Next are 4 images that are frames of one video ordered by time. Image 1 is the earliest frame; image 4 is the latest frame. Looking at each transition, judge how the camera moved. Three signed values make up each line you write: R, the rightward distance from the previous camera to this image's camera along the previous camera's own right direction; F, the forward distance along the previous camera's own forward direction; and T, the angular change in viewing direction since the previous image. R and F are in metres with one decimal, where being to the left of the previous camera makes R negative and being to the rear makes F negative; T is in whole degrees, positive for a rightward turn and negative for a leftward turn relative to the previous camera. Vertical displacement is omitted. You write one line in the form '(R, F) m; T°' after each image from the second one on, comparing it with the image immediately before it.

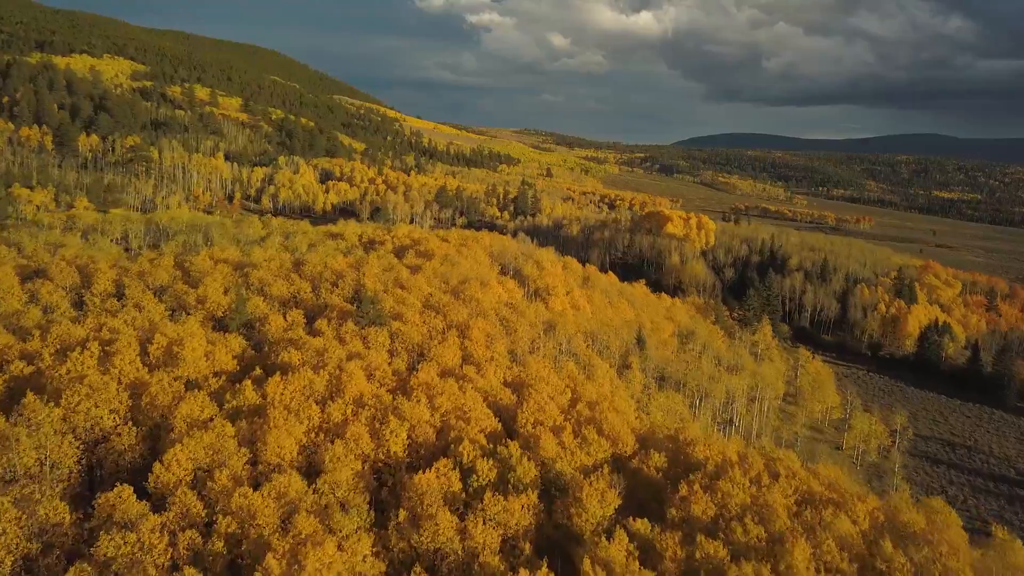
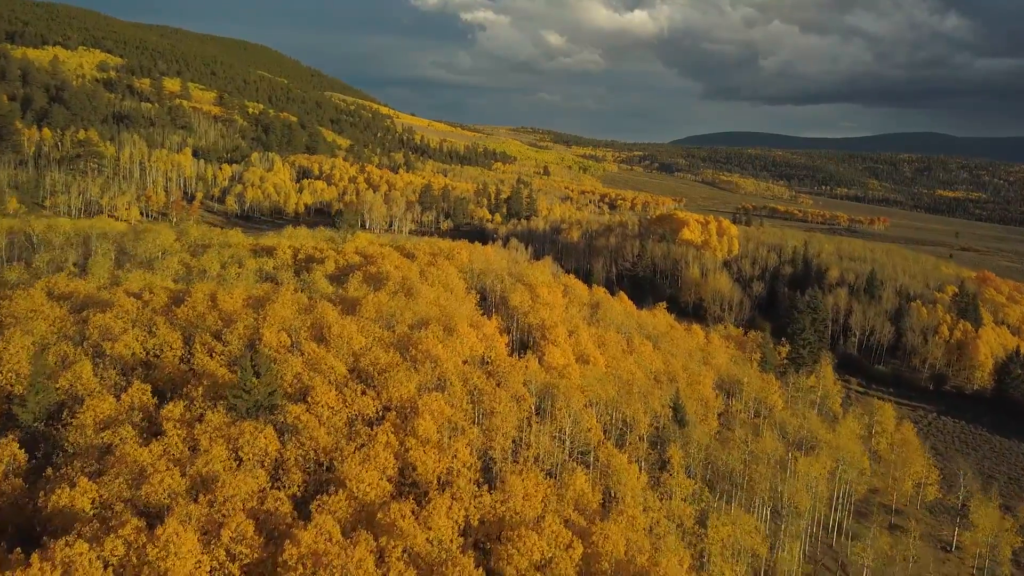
(+1.2, +23.5) m; 0°
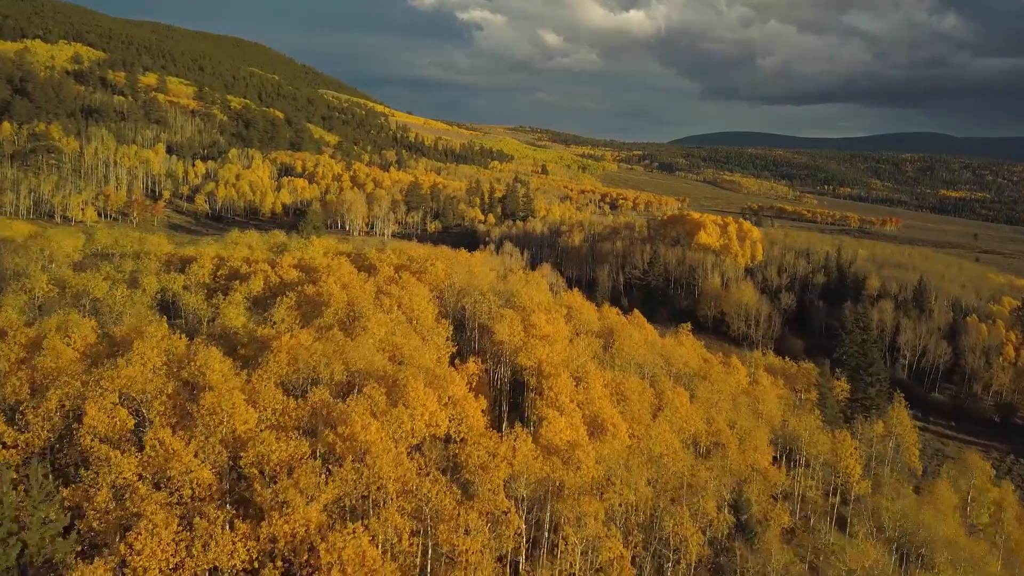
(+0.8, +17.1) m; 0°
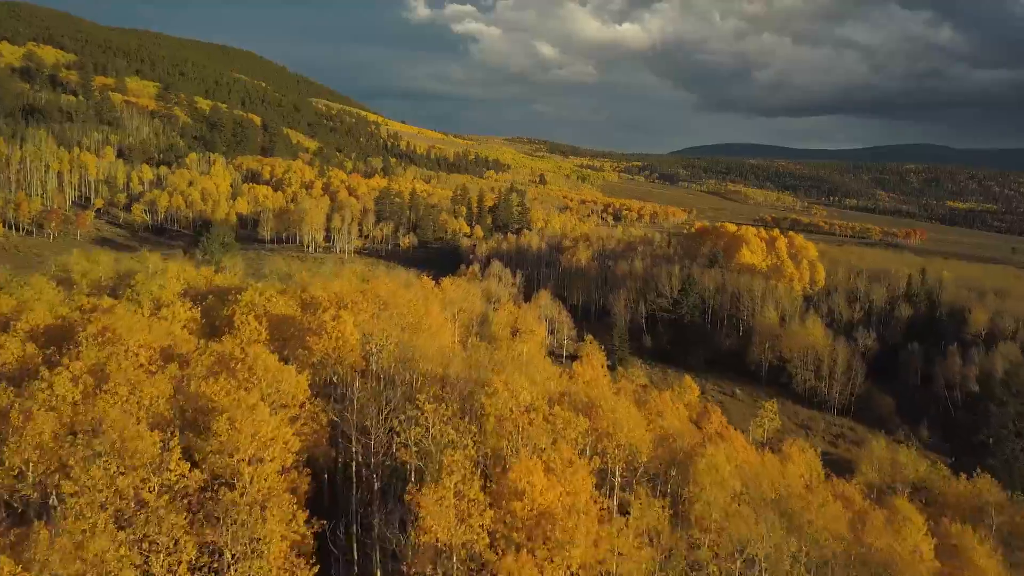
(+1.2, +28.6) m; 0°
